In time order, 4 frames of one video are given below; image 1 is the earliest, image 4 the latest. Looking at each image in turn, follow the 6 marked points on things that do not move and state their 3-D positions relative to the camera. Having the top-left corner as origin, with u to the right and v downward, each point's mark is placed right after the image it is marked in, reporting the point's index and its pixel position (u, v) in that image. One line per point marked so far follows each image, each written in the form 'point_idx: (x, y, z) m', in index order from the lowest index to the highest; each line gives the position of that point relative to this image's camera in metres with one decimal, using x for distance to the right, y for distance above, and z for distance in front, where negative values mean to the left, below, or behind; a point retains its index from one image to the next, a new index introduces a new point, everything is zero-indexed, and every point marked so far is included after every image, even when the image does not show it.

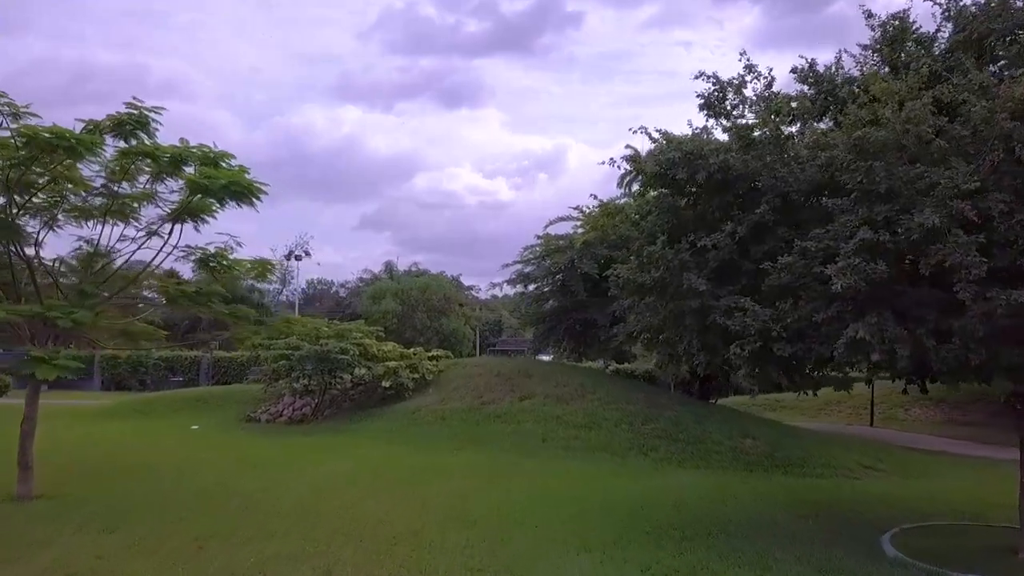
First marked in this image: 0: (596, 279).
0: (+1.9, +0.2, +19.8) m
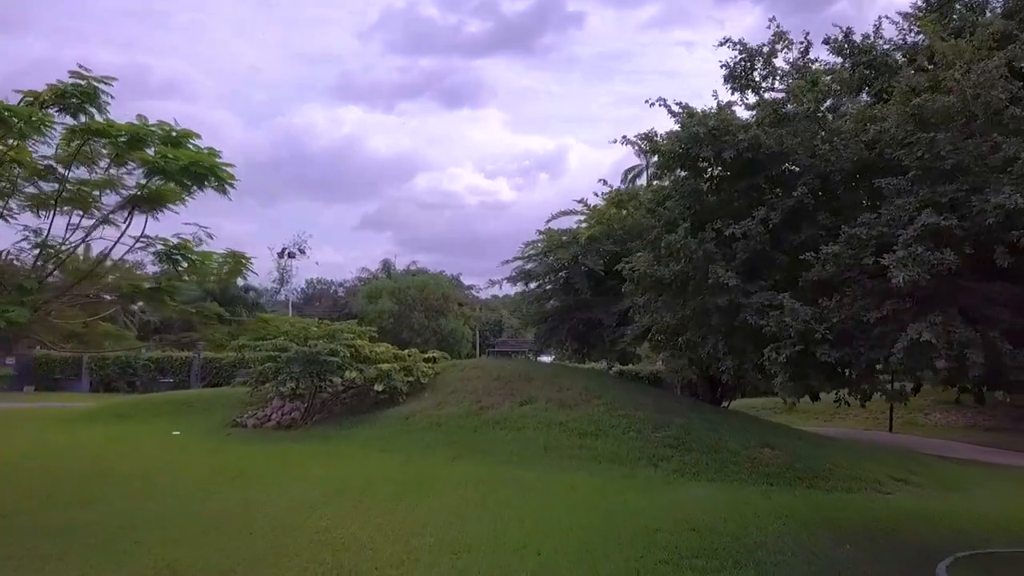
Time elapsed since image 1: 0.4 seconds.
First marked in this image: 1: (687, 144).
0: (+1.9, +0.3, +18.7) m
1: (+1.6, +1.3, +8.0) m
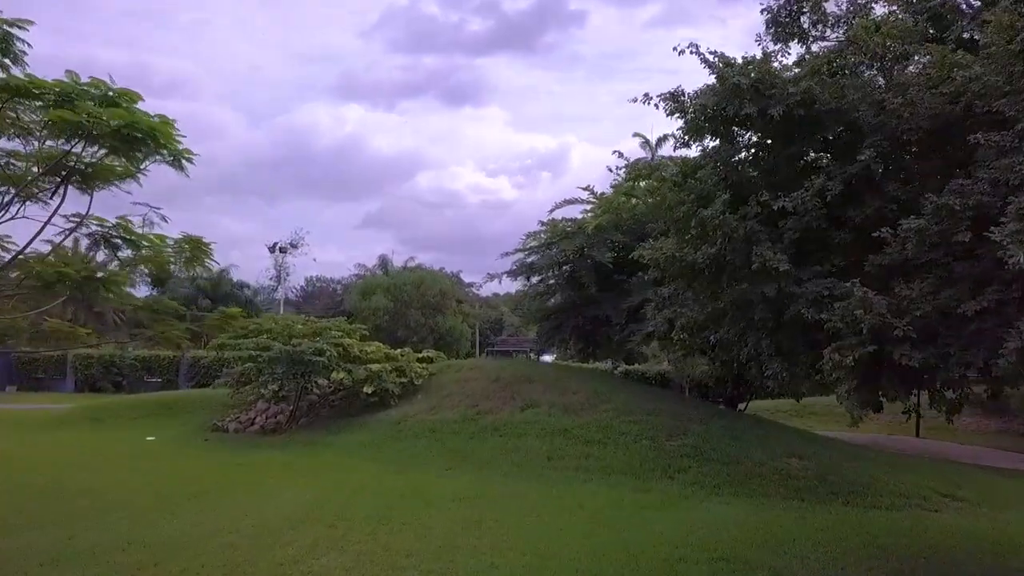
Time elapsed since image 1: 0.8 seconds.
0: (+1.9, +0.4, +17.4) m
1: (+1.6, +1.4, +6.6) m
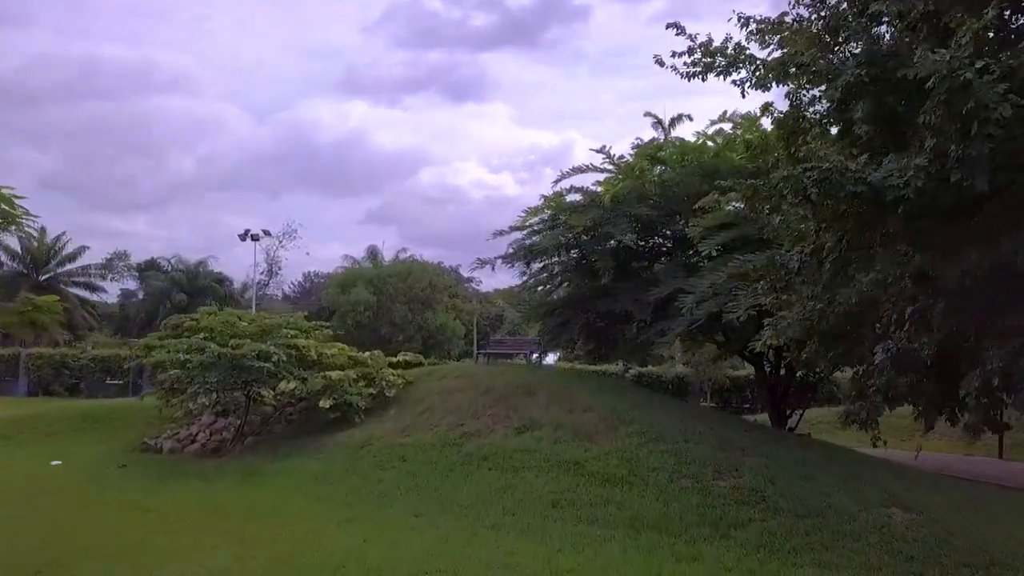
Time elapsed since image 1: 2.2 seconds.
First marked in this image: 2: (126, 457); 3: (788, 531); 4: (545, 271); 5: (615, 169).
0: (+1.9, +0.6, +13.9) m
1: (+1.5, +1.6, +3.1) m
2: (-6.5, -2.9, +14.6) m
3: (+2.7, -2.4, +8.6) m
4: (+0.6, +0.3, +14.7) m
5: (+1.6, +1.9, +13.9) m
